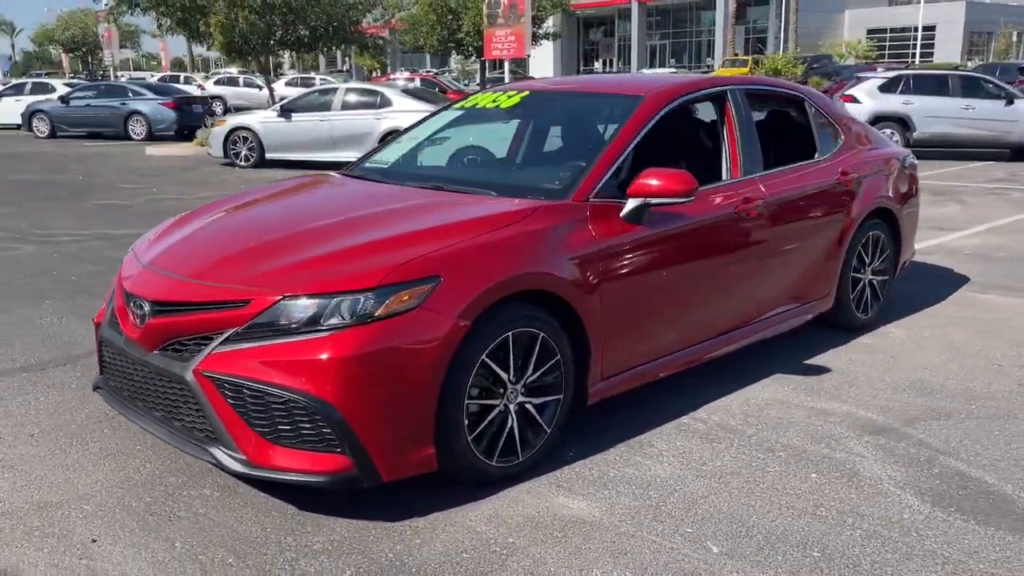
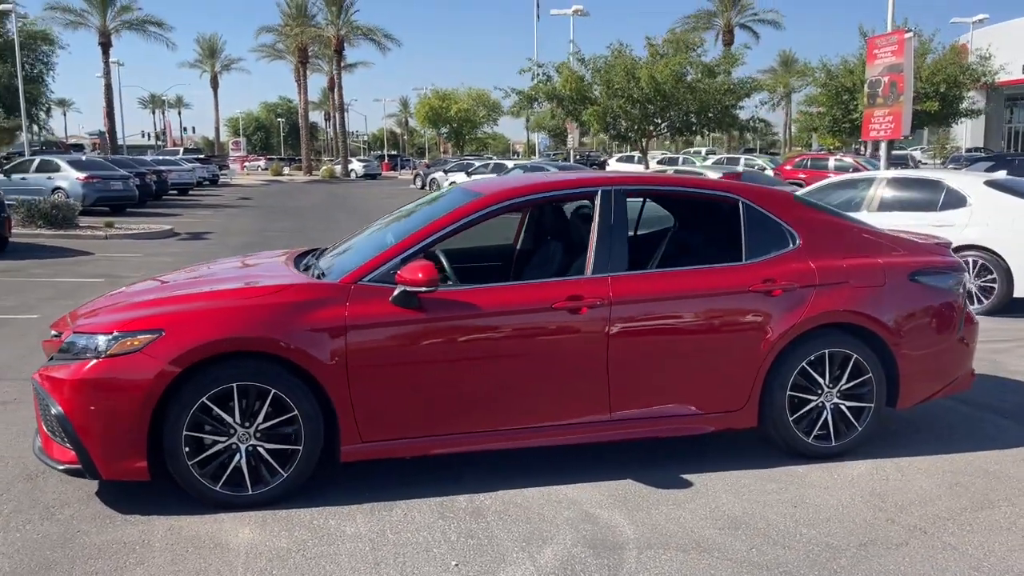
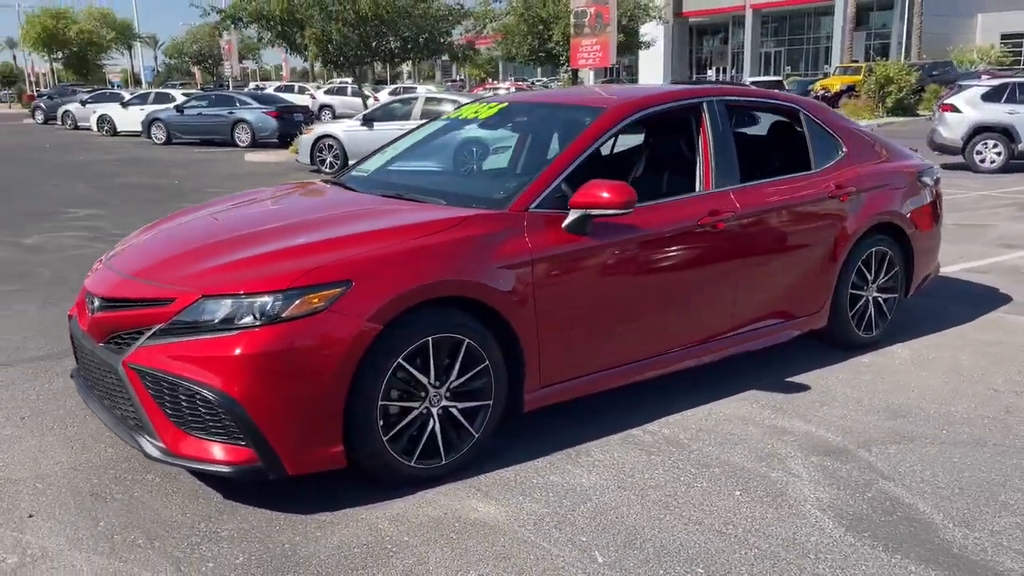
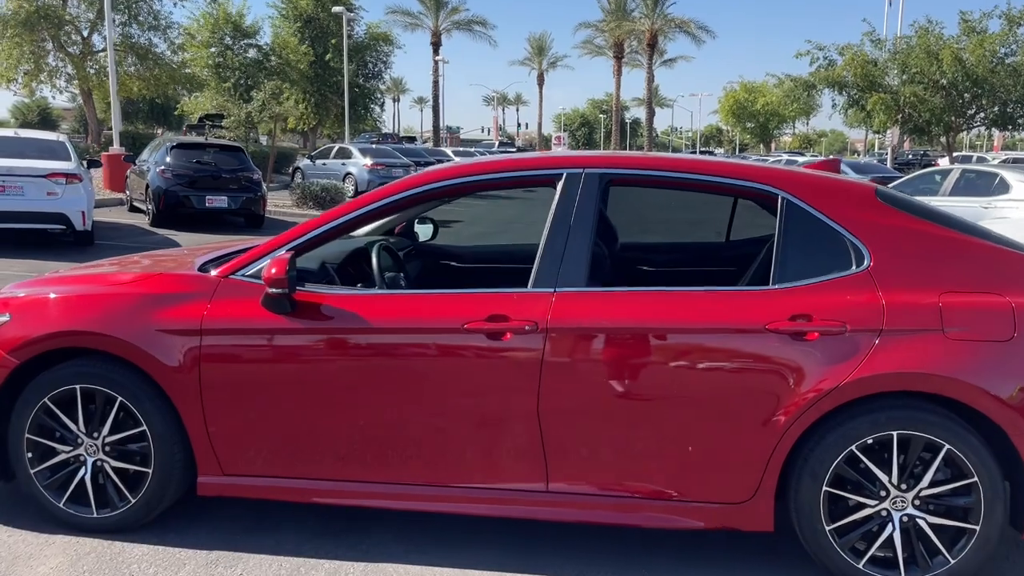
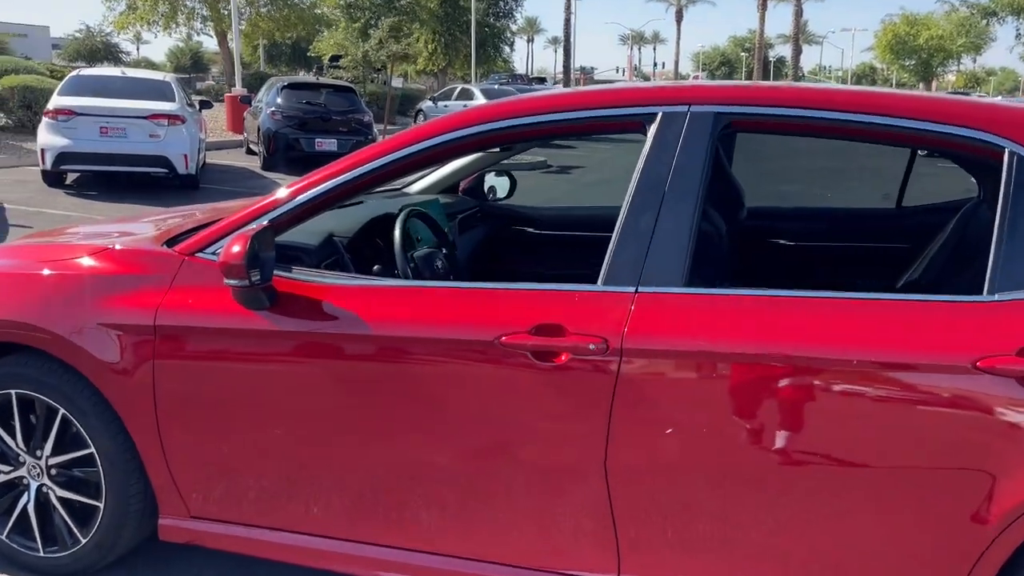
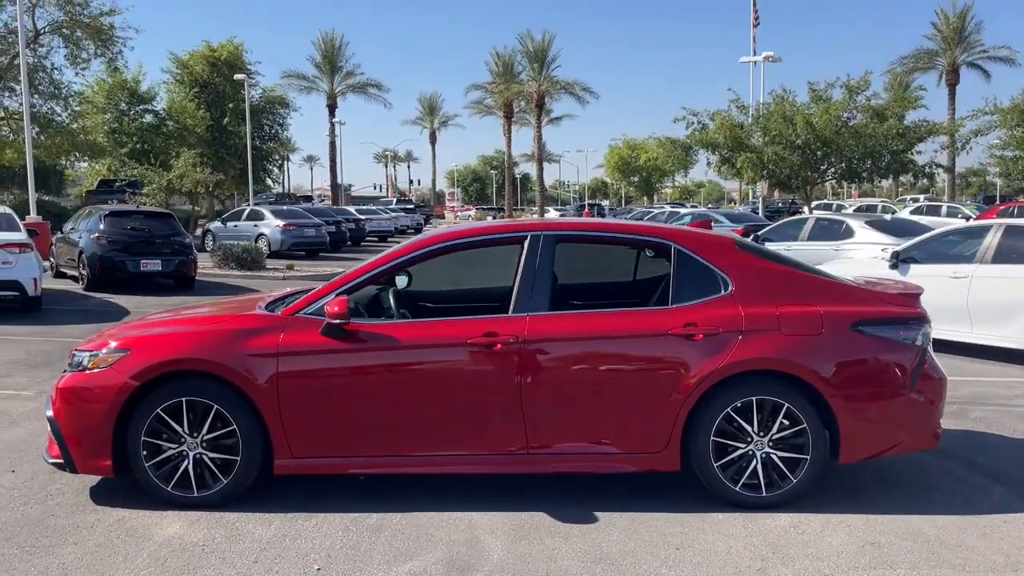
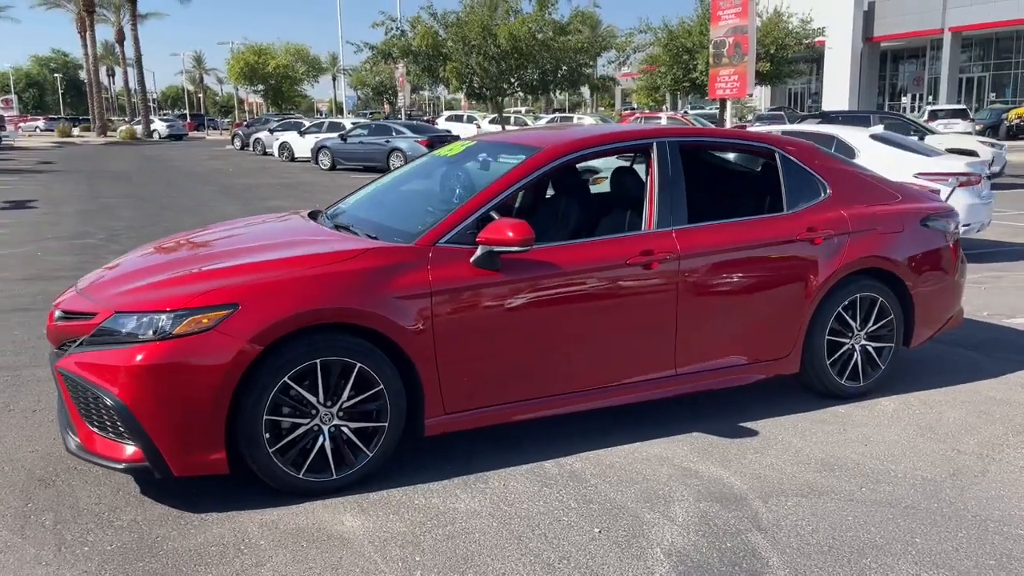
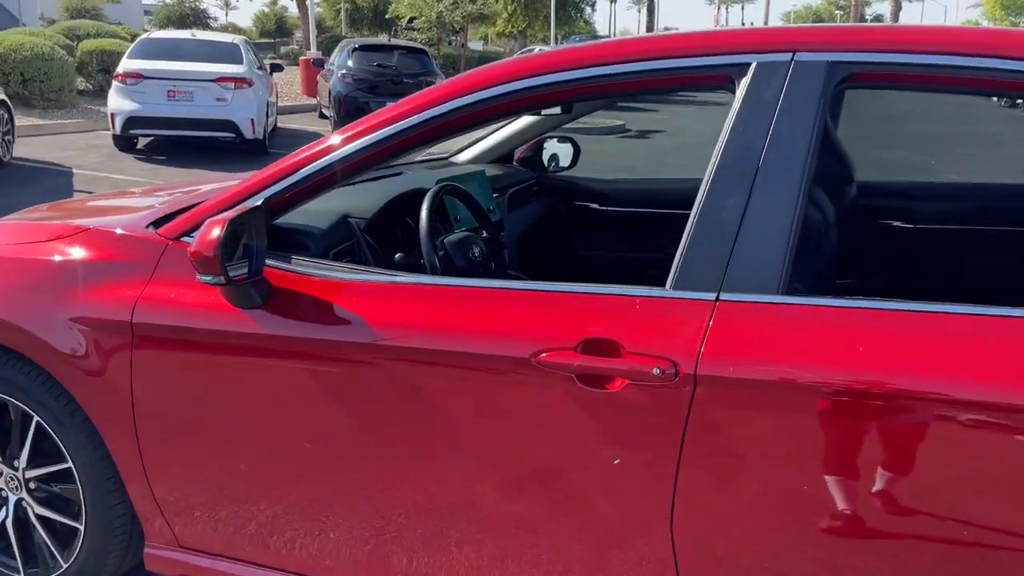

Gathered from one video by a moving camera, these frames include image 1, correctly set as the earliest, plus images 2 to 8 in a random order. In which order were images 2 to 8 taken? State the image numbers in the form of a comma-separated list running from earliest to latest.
3, 7, 2, 6, 4, 5, 8
